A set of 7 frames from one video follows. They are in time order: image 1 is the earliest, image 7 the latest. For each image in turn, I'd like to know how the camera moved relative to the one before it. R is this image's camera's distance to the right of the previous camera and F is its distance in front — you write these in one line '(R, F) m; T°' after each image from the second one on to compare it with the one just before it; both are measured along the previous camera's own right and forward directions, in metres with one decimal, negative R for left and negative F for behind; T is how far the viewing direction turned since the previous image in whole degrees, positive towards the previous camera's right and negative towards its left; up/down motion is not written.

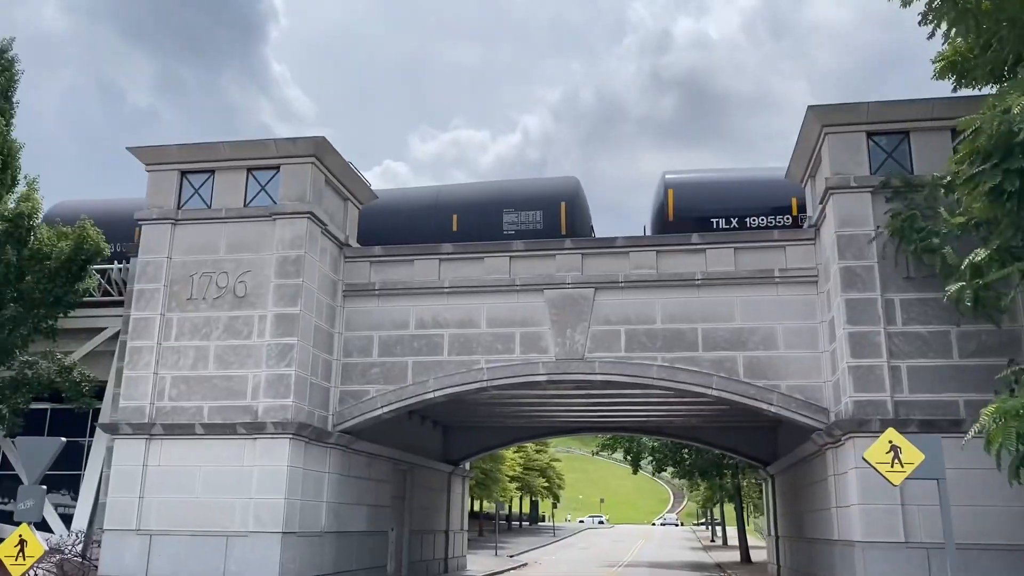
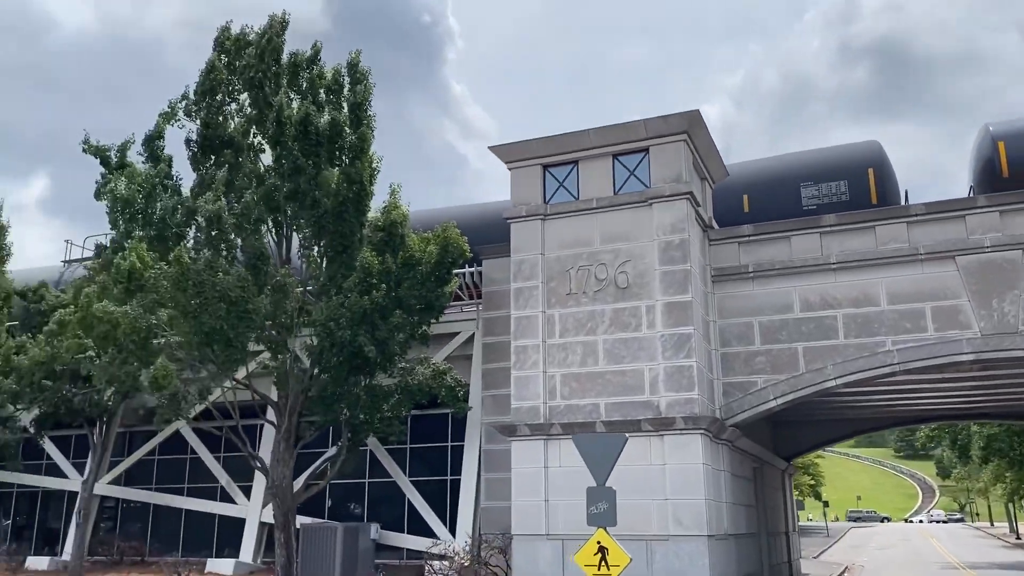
(-4.3, +0.8) m; -12°
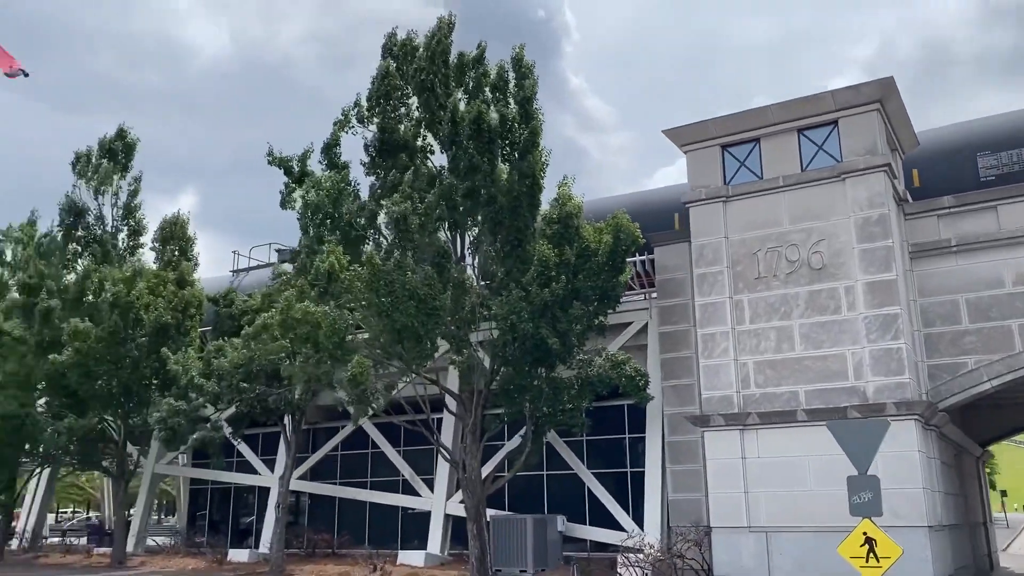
(-1.2, +0.1) m; -8°
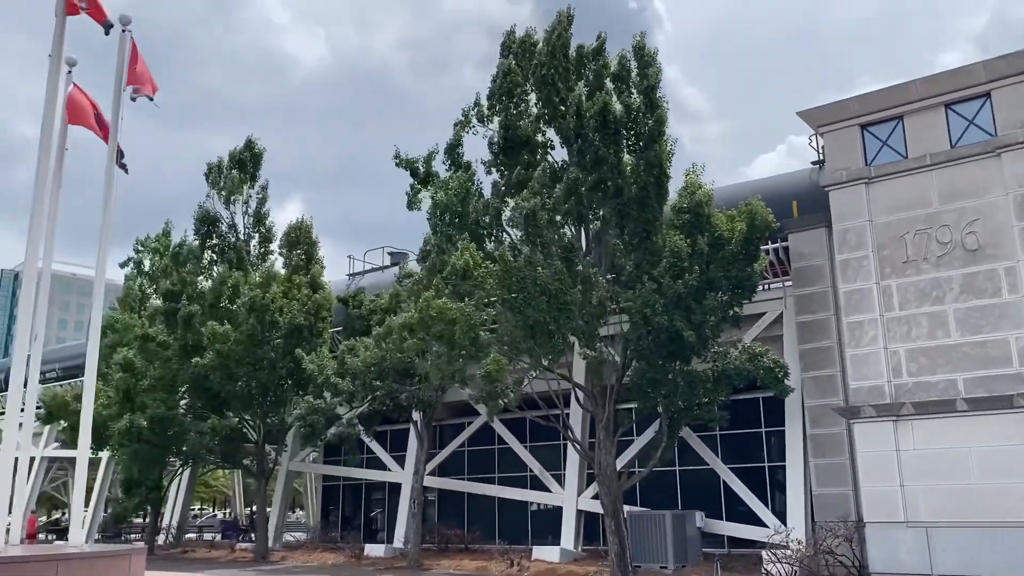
(-0.8, +0.1) m; -6°
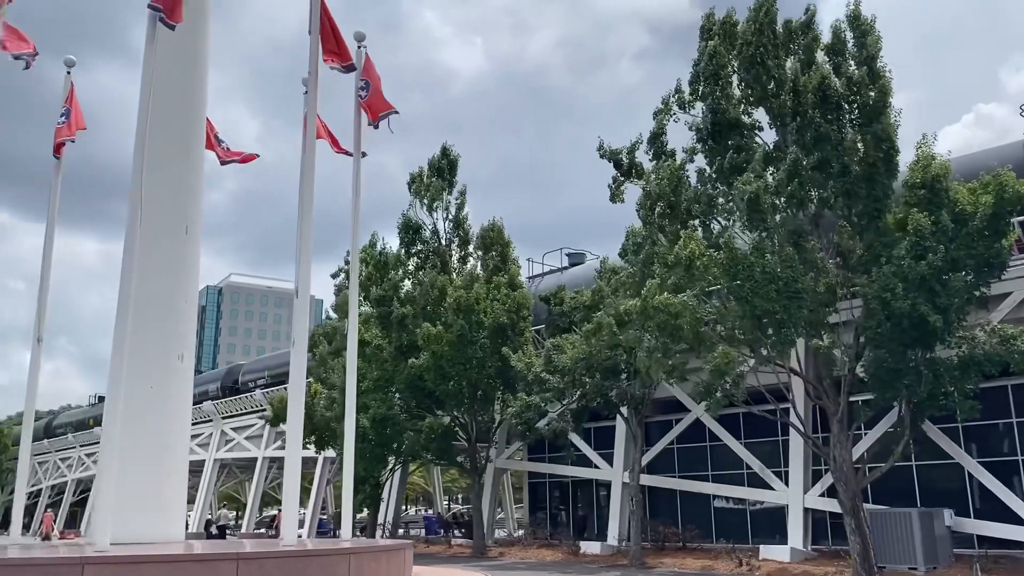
(-1.2, +0.1) m; -10°
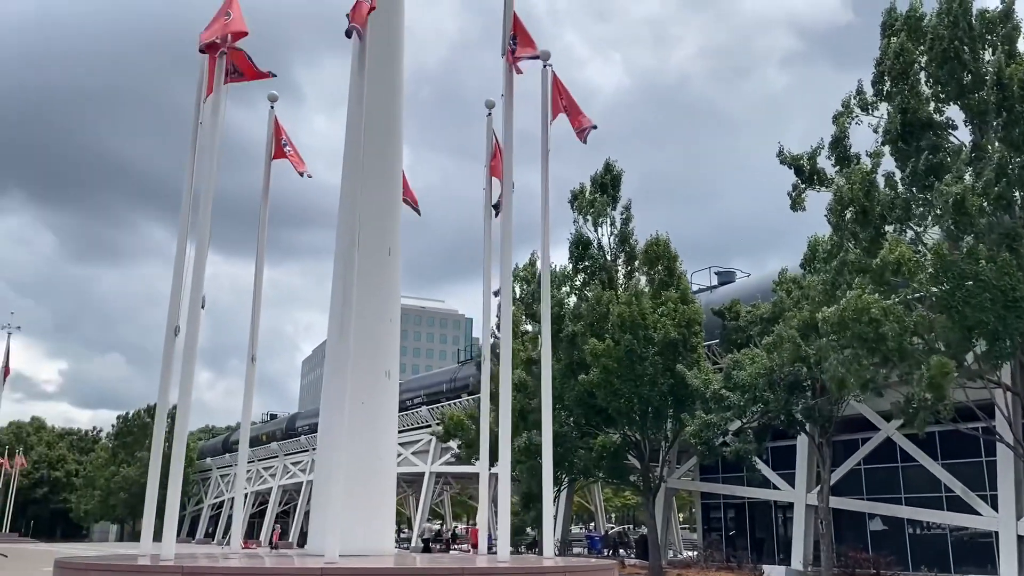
(-0.8, +0.1) m; -9°
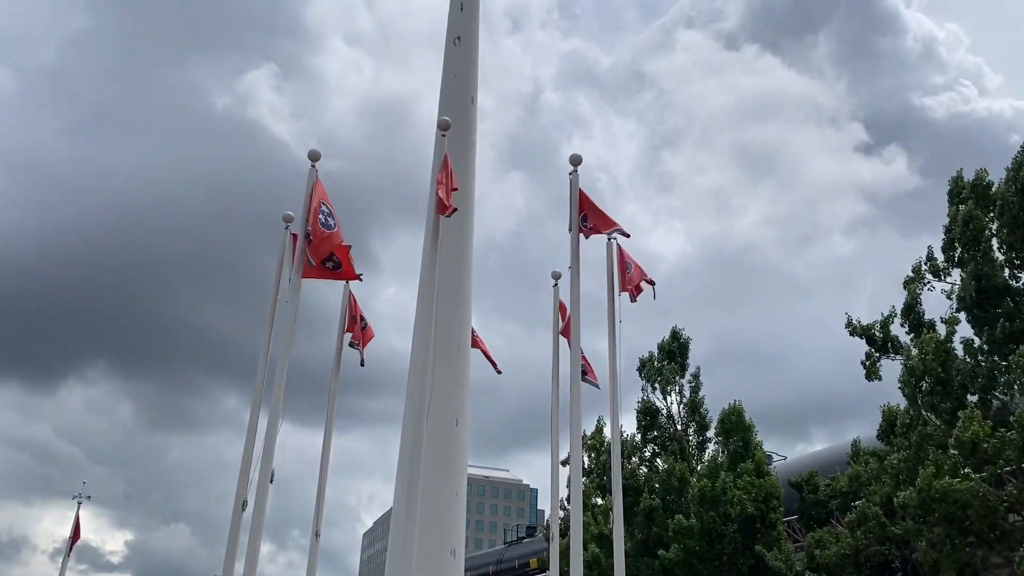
(0.0, 0.0) m; -4°
